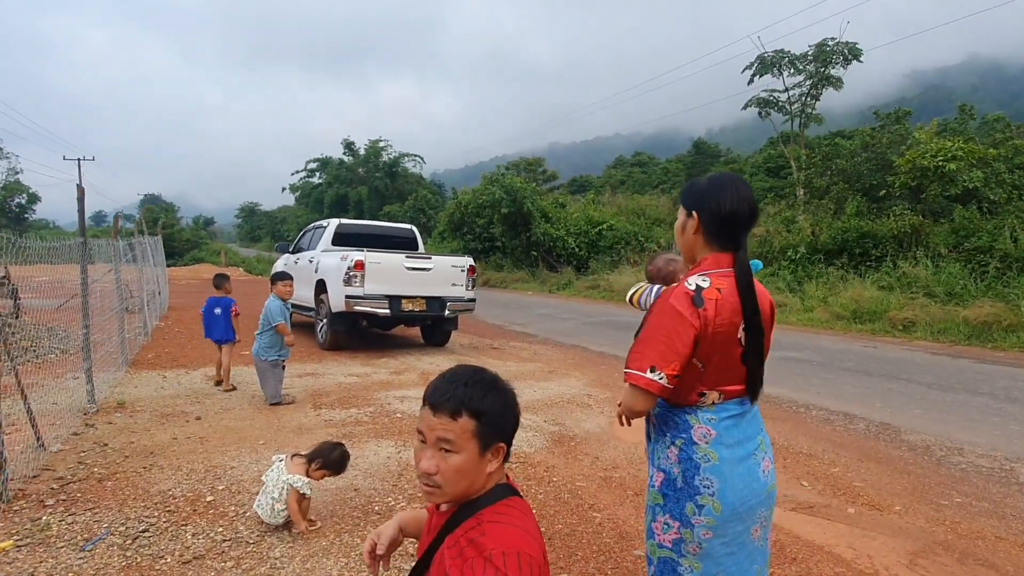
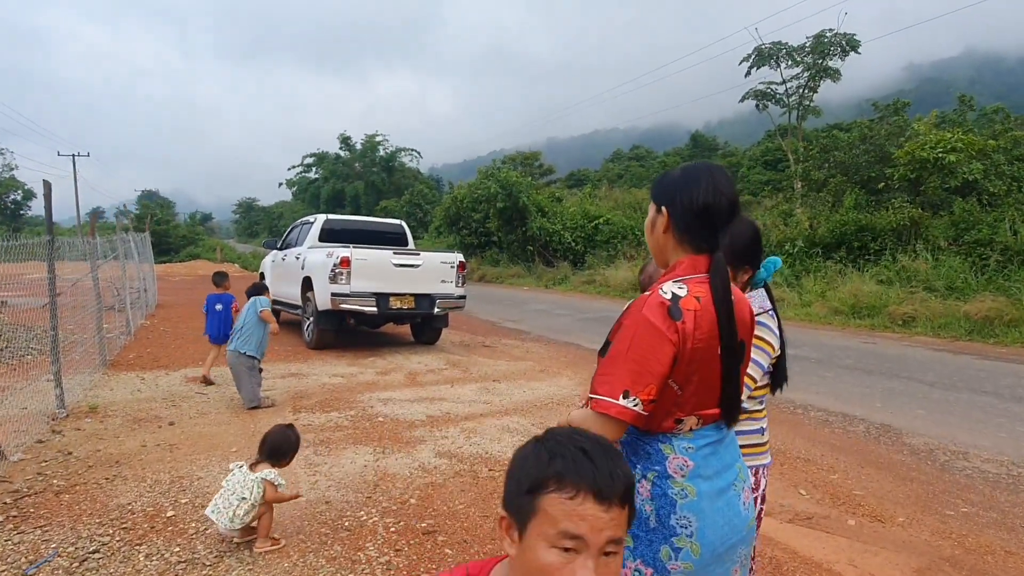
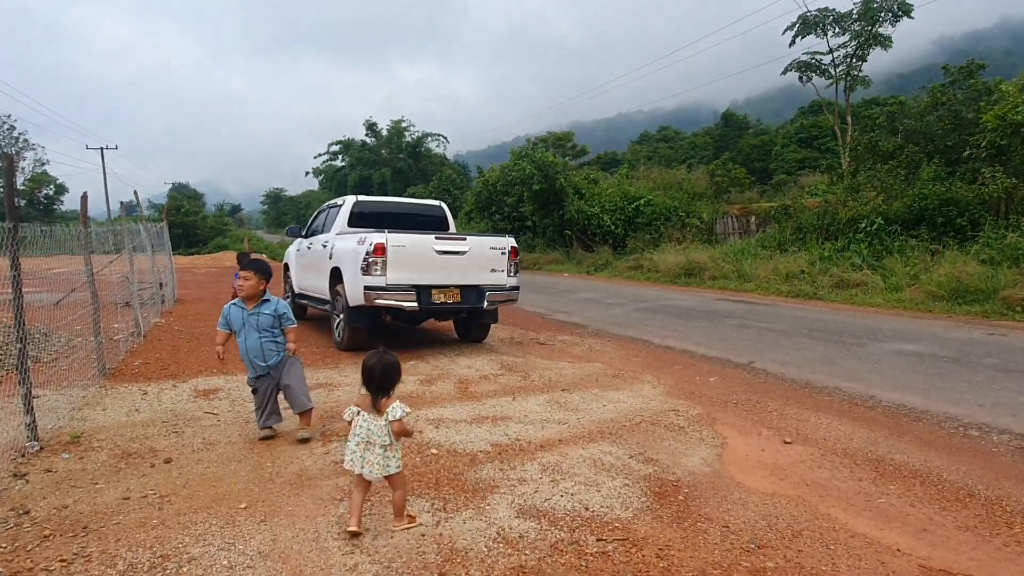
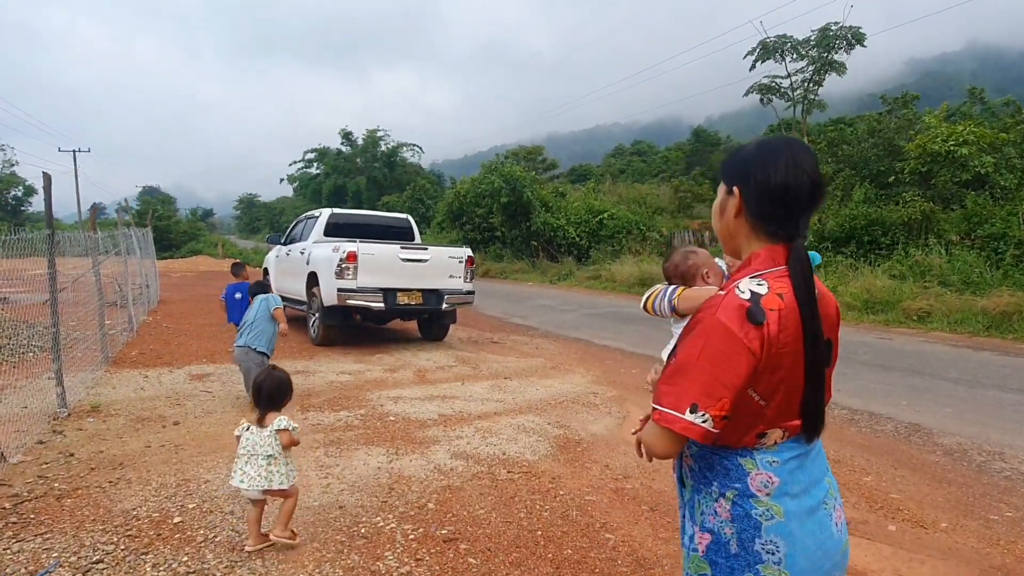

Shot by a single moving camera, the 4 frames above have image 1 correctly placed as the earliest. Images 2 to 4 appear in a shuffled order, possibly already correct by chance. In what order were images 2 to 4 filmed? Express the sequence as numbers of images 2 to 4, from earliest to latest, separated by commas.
2, 4, 3
